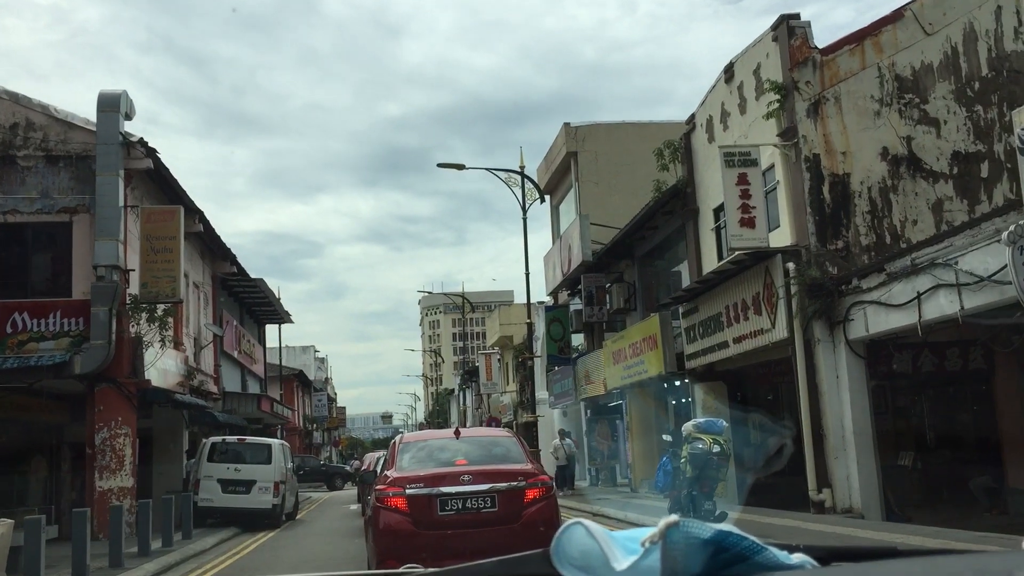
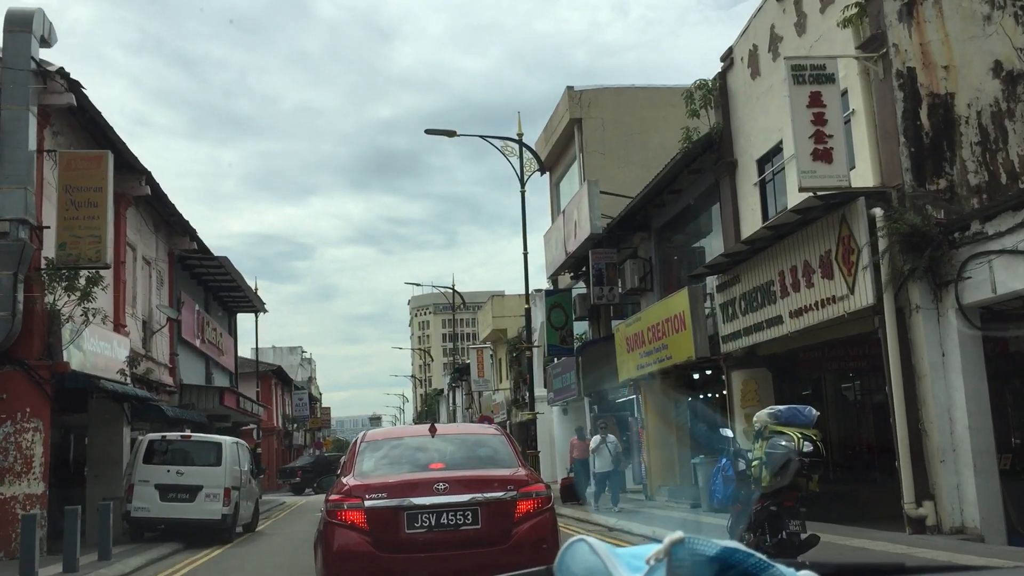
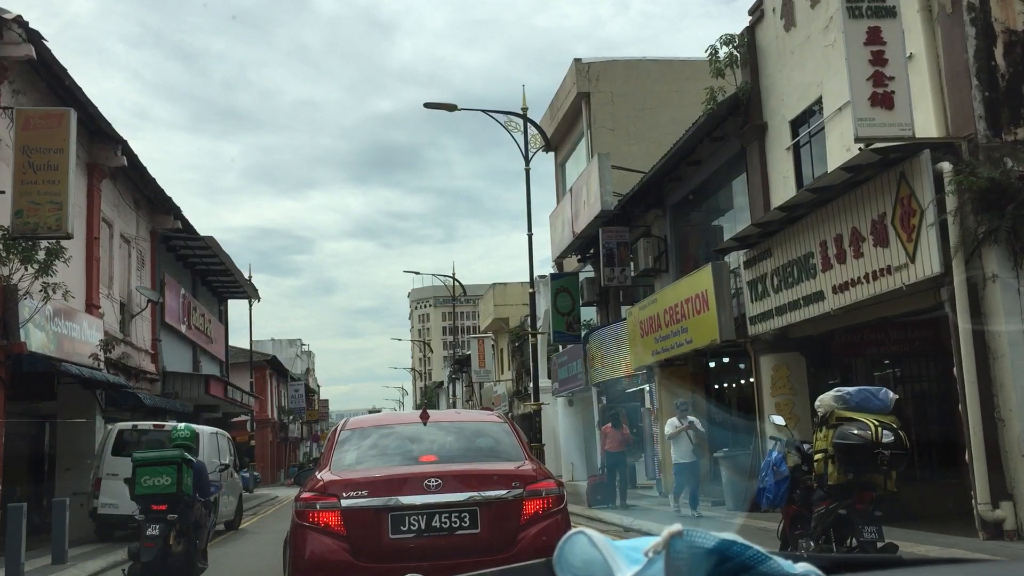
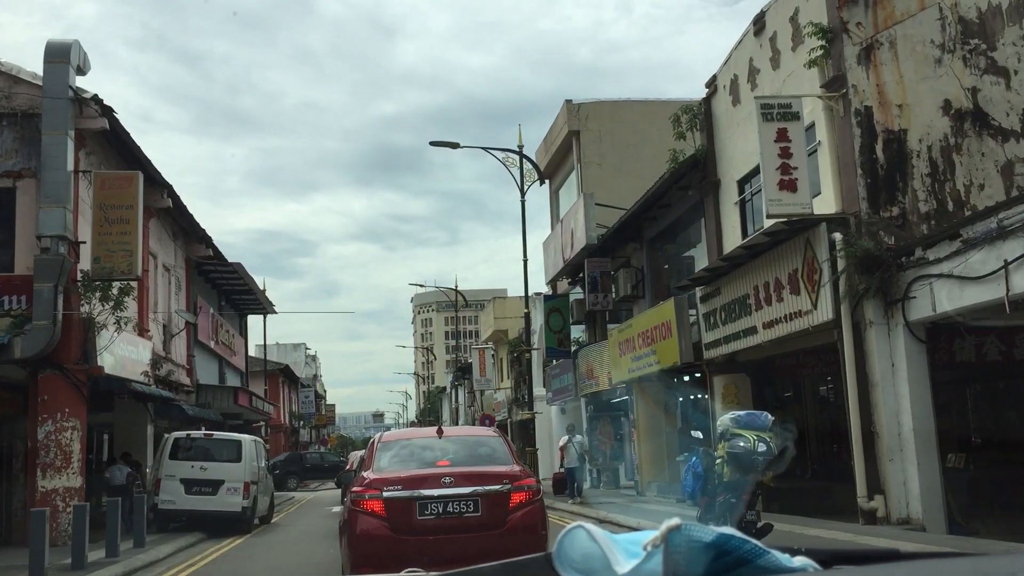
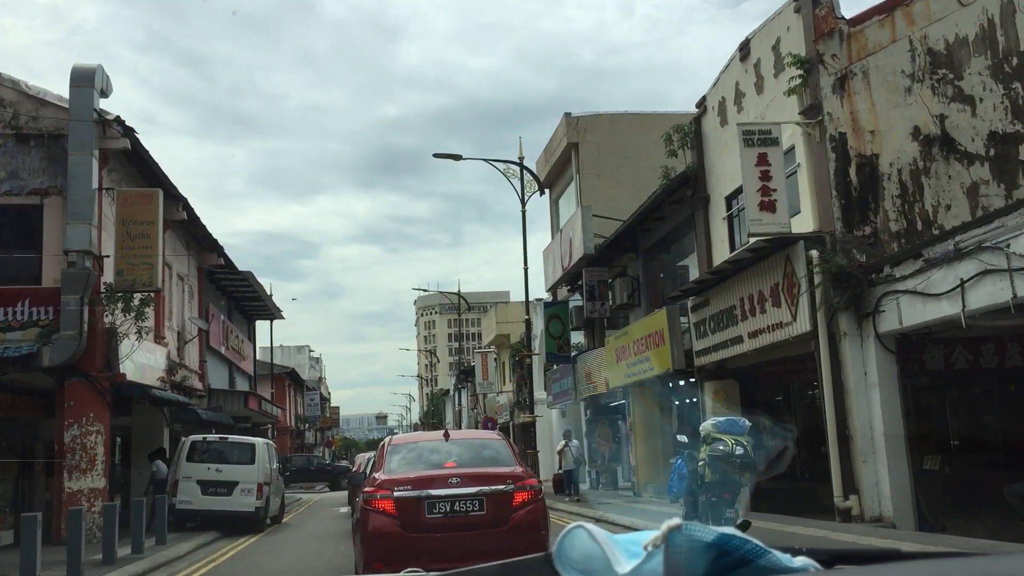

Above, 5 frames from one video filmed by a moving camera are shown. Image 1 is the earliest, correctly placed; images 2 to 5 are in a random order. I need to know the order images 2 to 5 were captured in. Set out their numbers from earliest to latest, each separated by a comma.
5, 4, 2, 3
